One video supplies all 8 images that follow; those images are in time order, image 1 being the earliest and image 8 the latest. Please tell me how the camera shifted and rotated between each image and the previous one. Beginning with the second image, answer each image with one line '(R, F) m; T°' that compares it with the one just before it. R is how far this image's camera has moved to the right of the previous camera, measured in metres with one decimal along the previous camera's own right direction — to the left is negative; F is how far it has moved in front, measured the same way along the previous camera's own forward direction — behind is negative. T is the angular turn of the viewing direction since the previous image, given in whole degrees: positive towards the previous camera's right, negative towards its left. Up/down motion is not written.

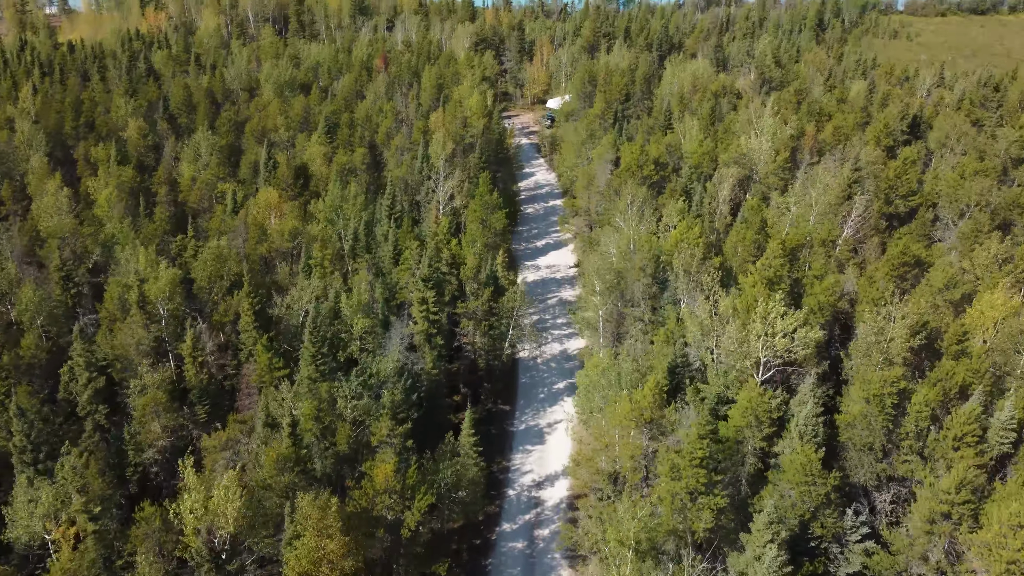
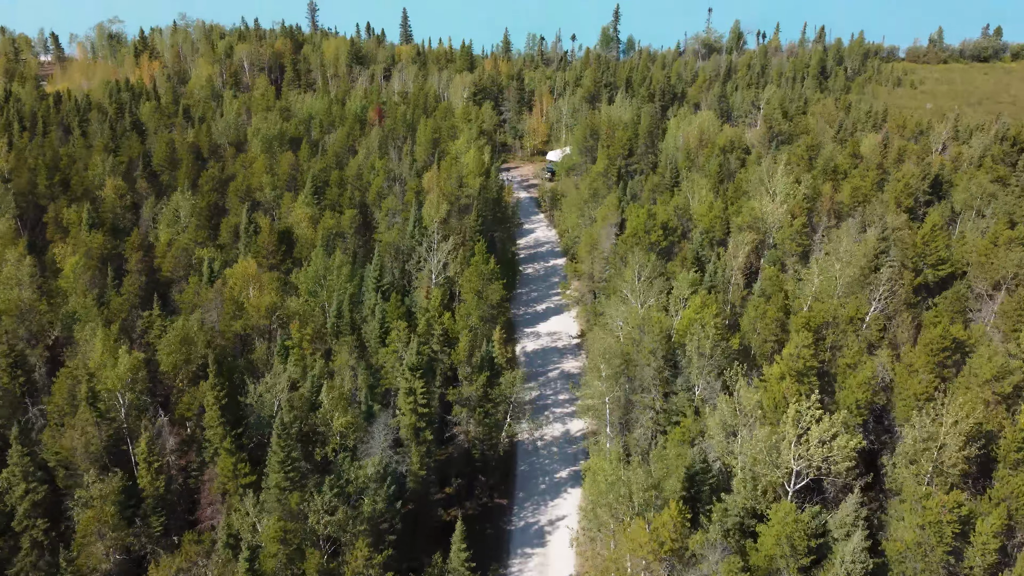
(+0.1, +2.9) m; 0°
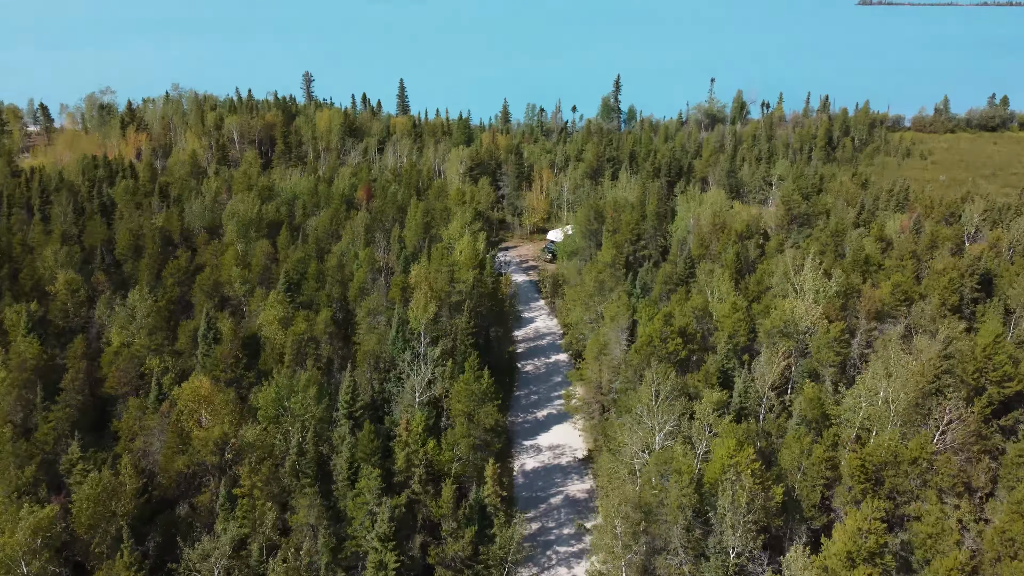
(+0.2, +4.8) m; 0°
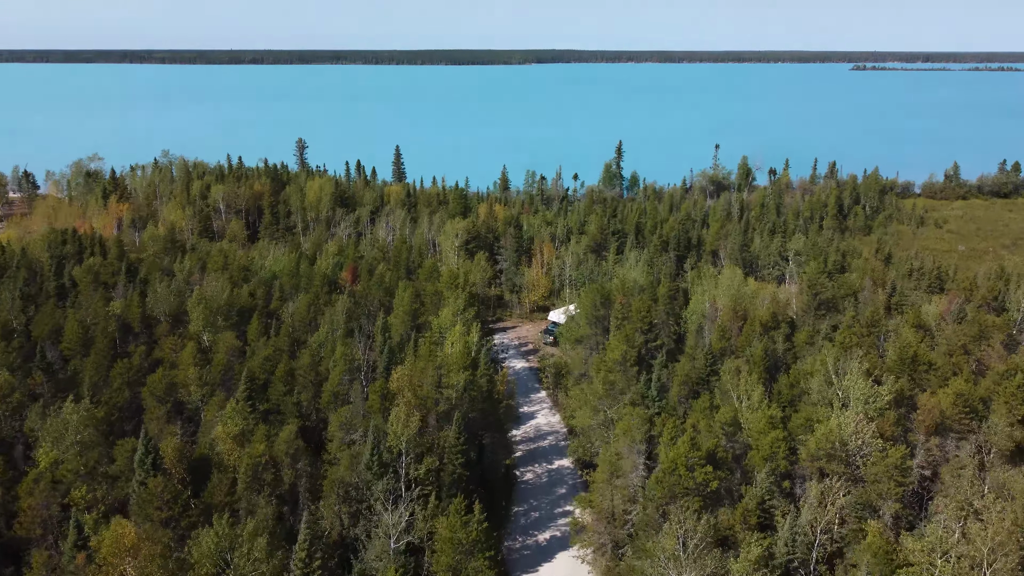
(+0.1, +5.1) m; 0°
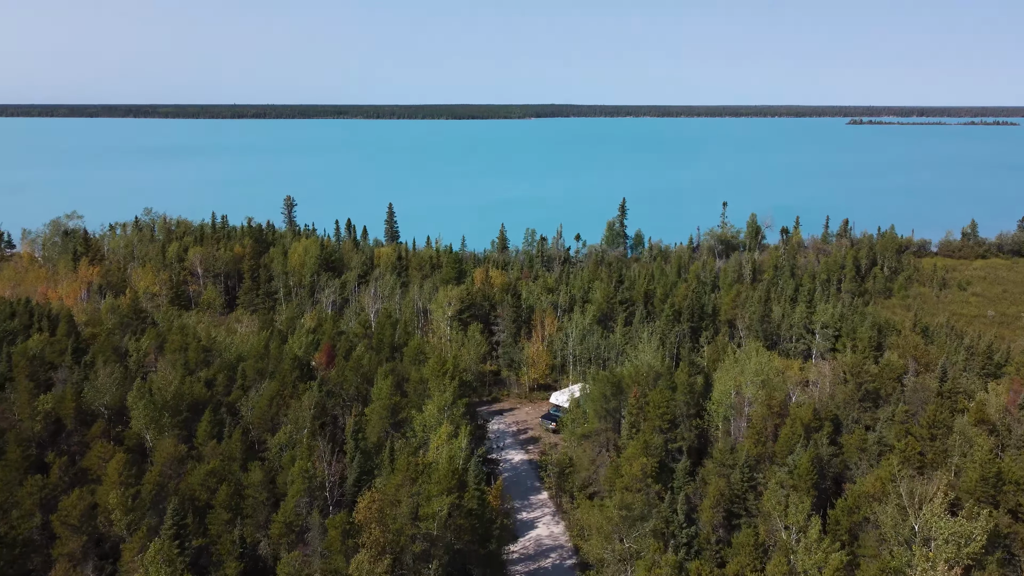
(+0.2, +6.3) m; 0°
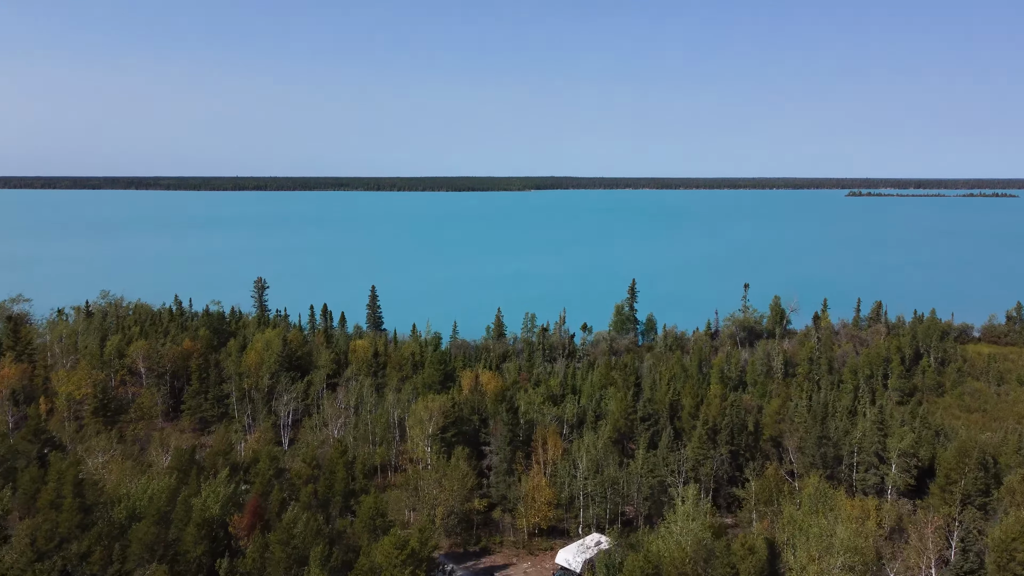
(+0.3, +12.2) m; 0°
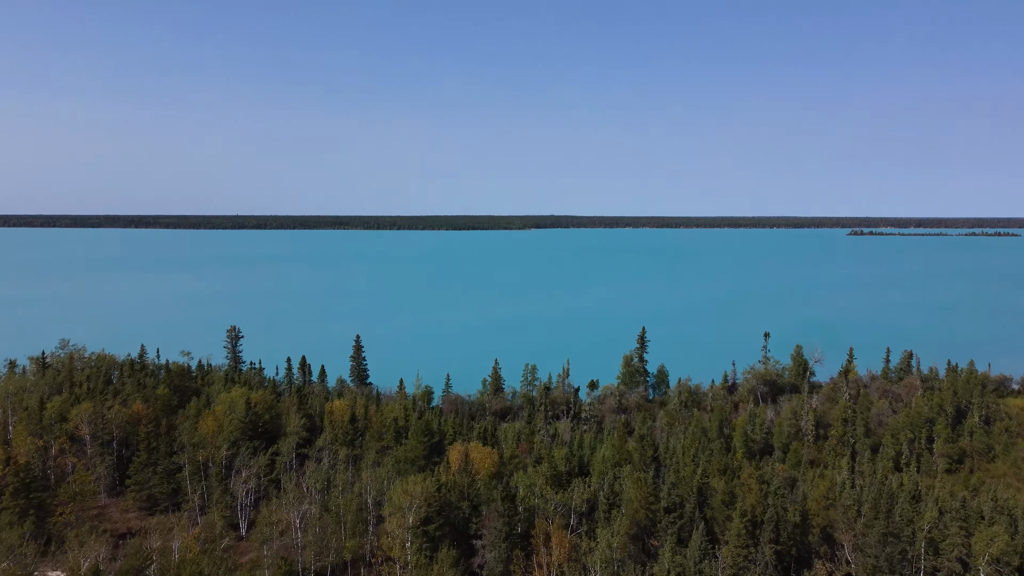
(+0.2, +8.8) m; 0°
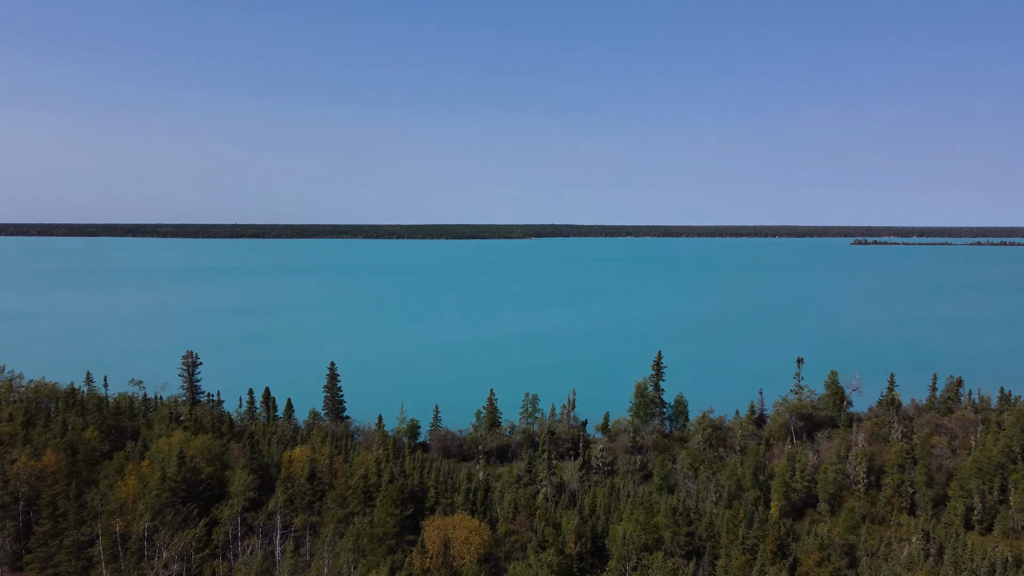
(+0.2, +11.6) m; 0°
